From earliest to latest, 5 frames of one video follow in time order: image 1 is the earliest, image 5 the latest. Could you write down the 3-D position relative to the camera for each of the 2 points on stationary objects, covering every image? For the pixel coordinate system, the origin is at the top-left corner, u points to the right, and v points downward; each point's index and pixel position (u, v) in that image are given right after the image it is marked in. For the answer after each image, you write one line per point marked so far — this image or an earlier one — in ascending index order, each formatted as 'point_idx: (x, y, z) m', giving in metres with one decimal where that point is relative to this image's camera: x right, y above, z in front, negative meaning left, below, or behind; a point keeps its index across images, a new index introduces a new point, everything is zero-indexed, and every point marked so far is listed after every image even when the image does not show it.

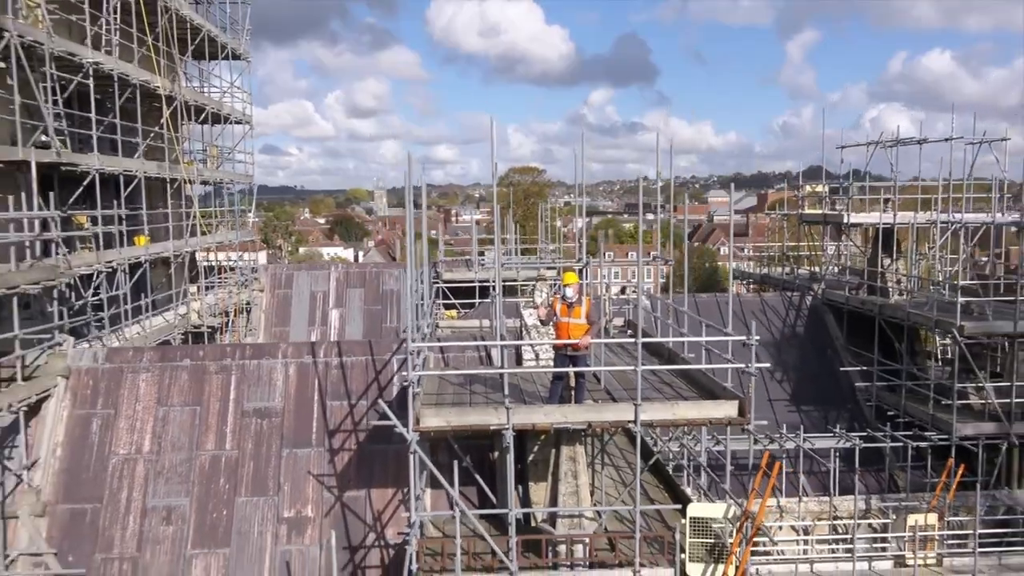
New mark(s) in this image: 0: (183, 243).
0: (-4.5, +0.6, +12.2) m
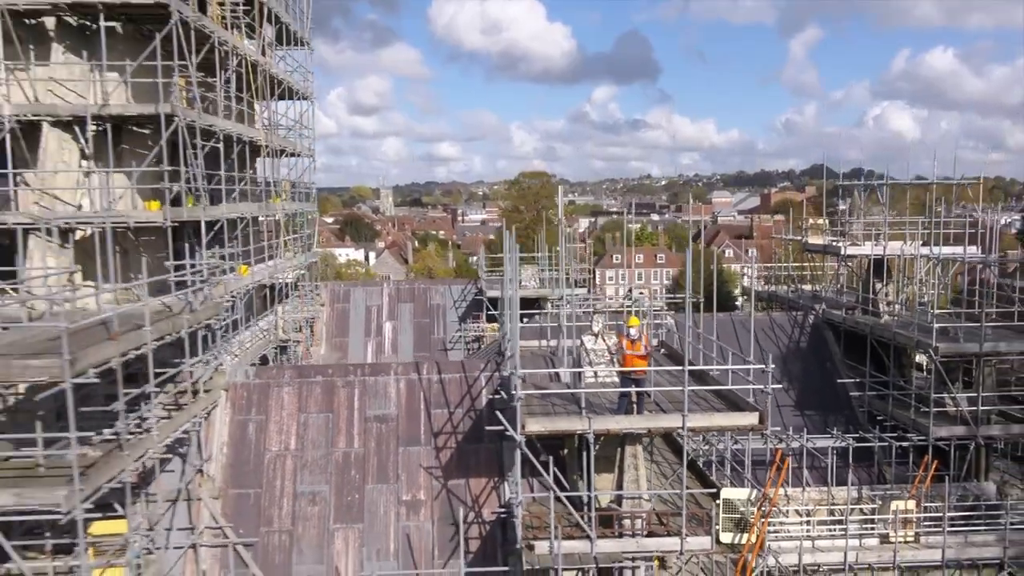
0: (-3.8, +0.3, +14.2) m
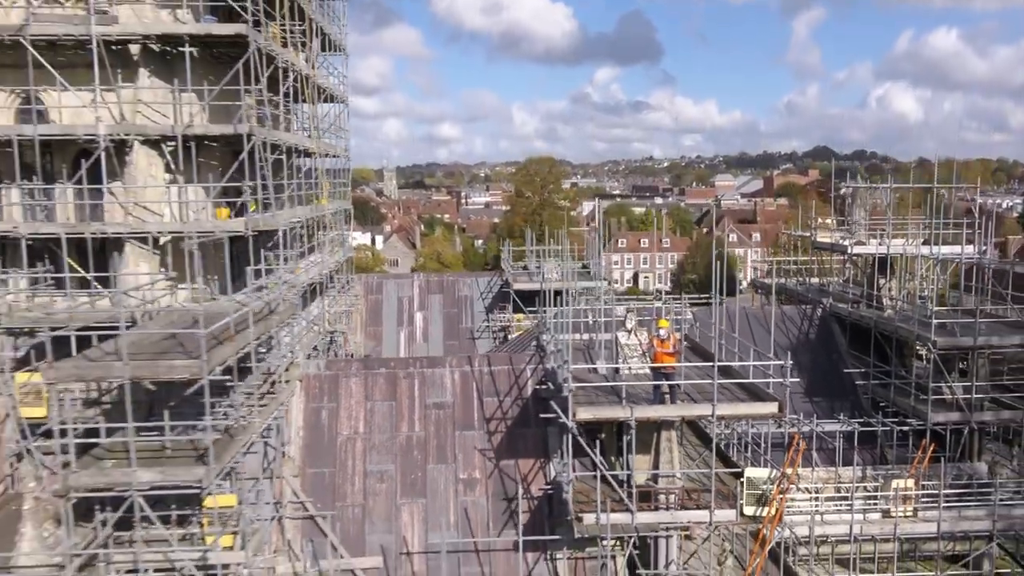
0: (-3.2, +0.4, +15.3) m
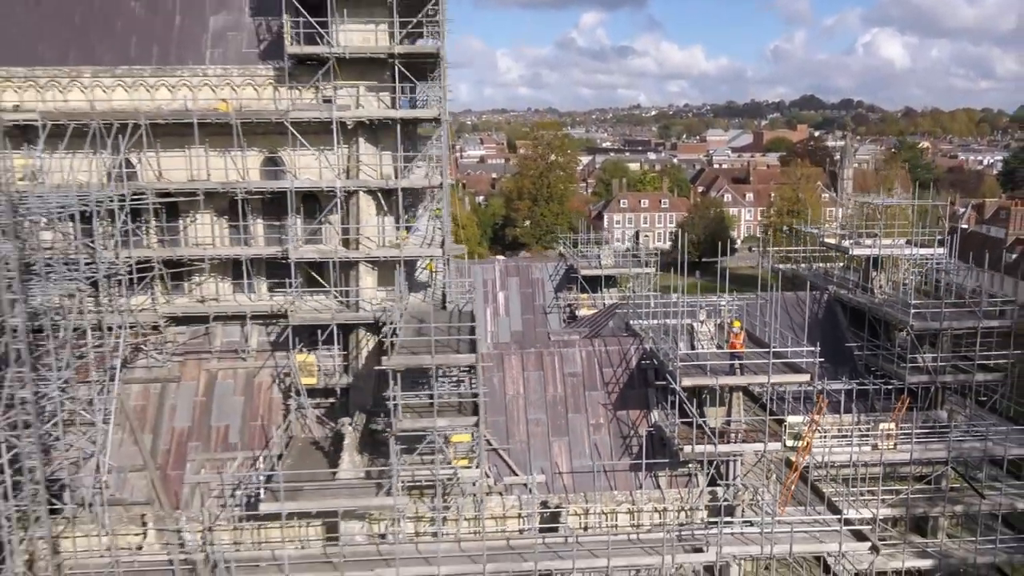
0: (-1.4, +0.5, +20.0) m
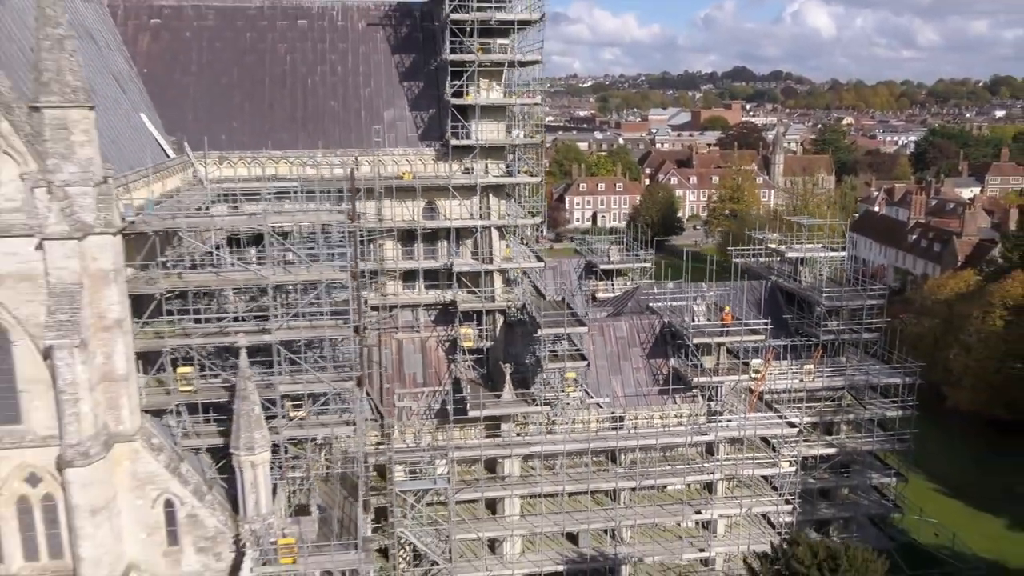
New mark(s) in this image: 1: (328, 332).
0: (+0.3, +0.7, +29.7) m
1: (-3.7, -0.9, +18.0) m
